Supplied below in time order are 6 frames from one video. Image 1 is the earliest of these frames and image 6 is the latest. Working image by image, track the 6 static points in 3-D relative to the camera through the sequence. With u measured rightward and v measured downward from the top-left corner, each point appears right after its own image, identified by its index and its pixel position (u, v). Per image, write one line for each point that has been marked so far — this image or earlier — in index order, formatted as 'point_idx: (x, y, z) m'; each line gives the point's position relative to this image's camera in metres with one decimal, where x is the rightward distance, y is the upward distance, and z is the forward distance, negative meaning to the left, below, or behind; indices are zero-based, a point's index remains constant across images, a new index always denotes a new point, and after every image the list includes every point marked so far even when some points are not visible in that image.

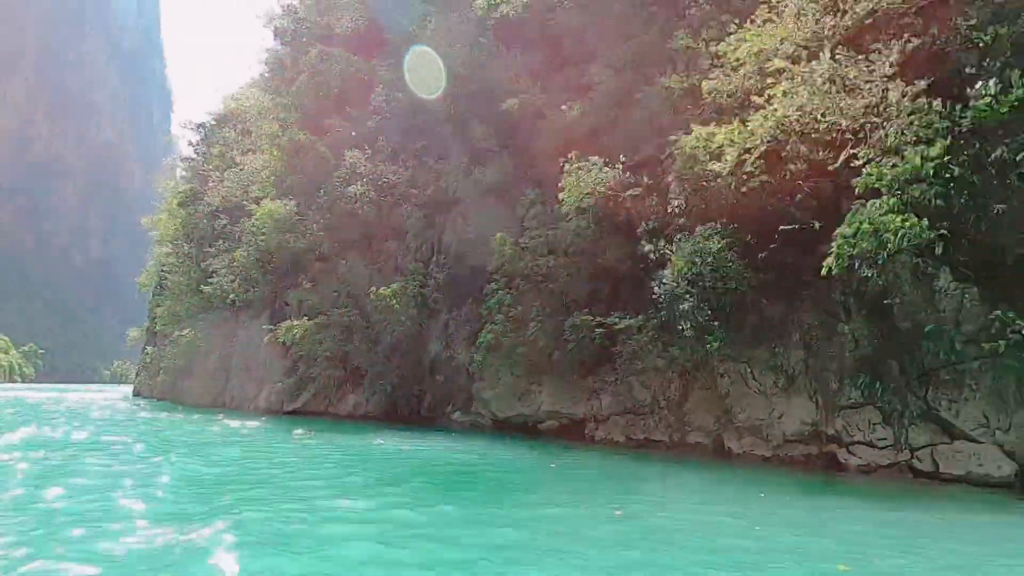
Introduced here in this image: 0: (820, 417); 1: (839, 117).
0: (+6.2, -2.6, +11.0) m
1: (+6.5, +3.3, +10.5) m
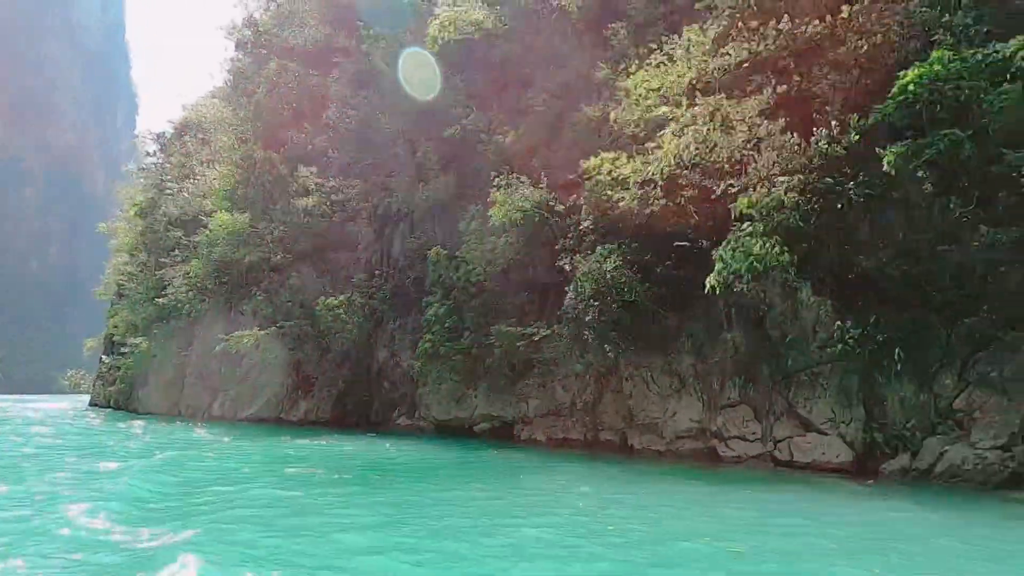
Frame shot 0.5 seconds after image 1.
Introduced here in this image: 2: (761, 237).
0: (+4.4, -2.9, +12.3) m
1: (+4.7, +3.0, +12.0) m
2: (+5.3, +1.1, +11.0) m
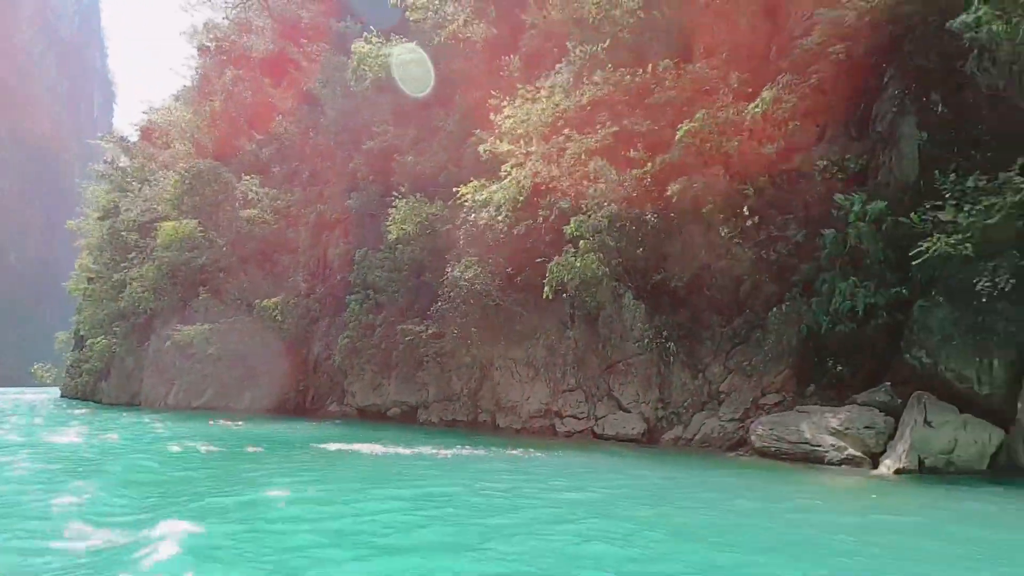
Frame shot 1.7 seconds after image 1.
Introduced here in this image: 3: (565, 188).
0: (+1.1, -3.0, +15.0) m
1: (+1.4, +2.9, +14.5) m
2: (+2.0, +0.9, +13.6) m
3: (+1.4, +2.6, +14.5) m
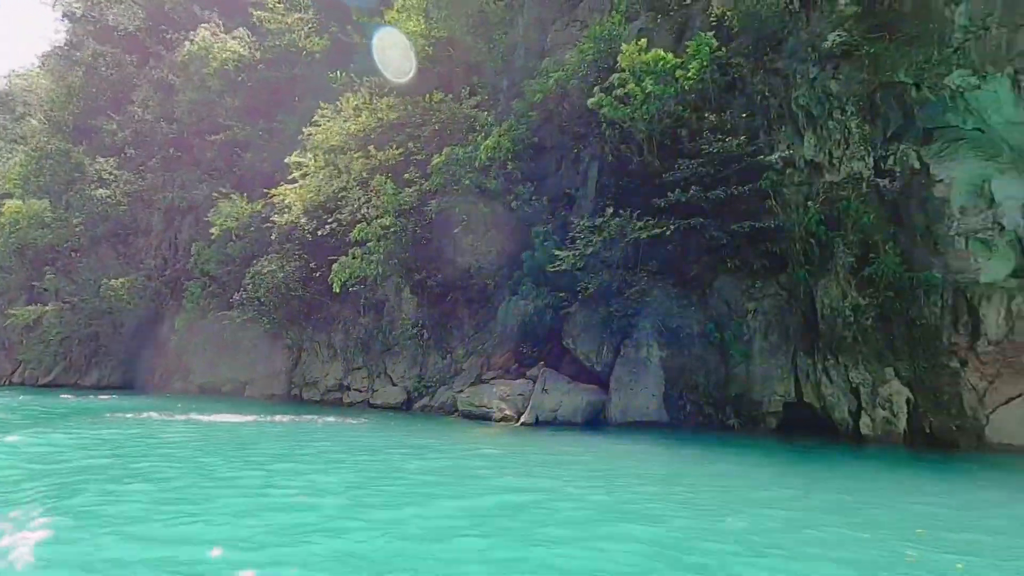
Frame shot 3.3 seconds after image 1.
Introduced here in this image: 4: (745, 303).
0: (-5.5, -2.8, +17.8) m
1: (-5.0, +3.1, +17.2) m
2: (-4.3, +1.0, +16.4) m
3: (-5.0, +2.8, +17.2) m
4: (+5.2, -0.3, +11.9) m
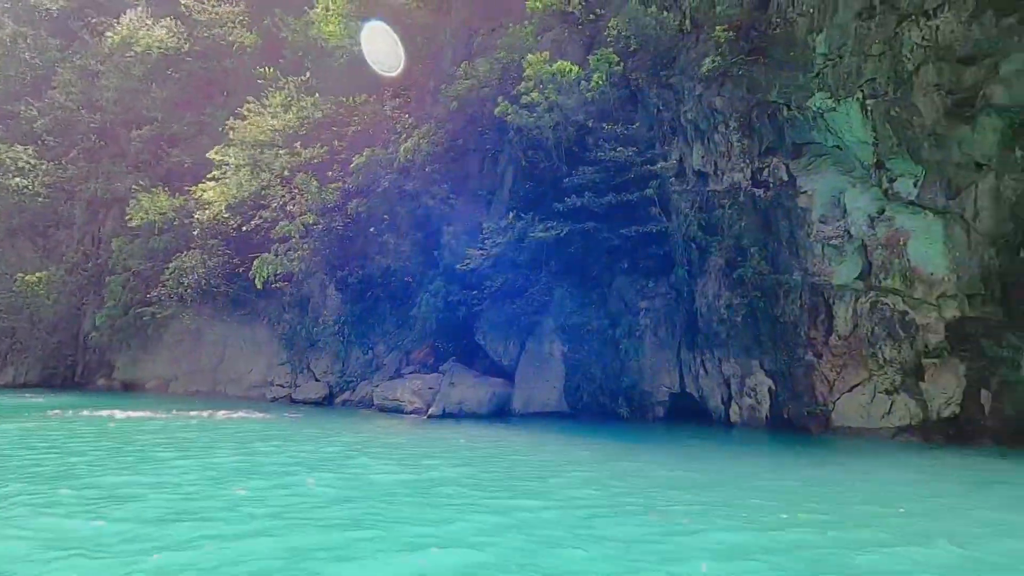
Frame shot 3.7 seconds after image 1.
0: (-8.1, -2.7, +17.9) m
1: (-7.5, +3.2, +17.3) m
2: (-6.8, +1.1, +16.6) m
3: (-7.4, +2.9, +17.3) m
4: (+3.0, -0.3, +12.8) m
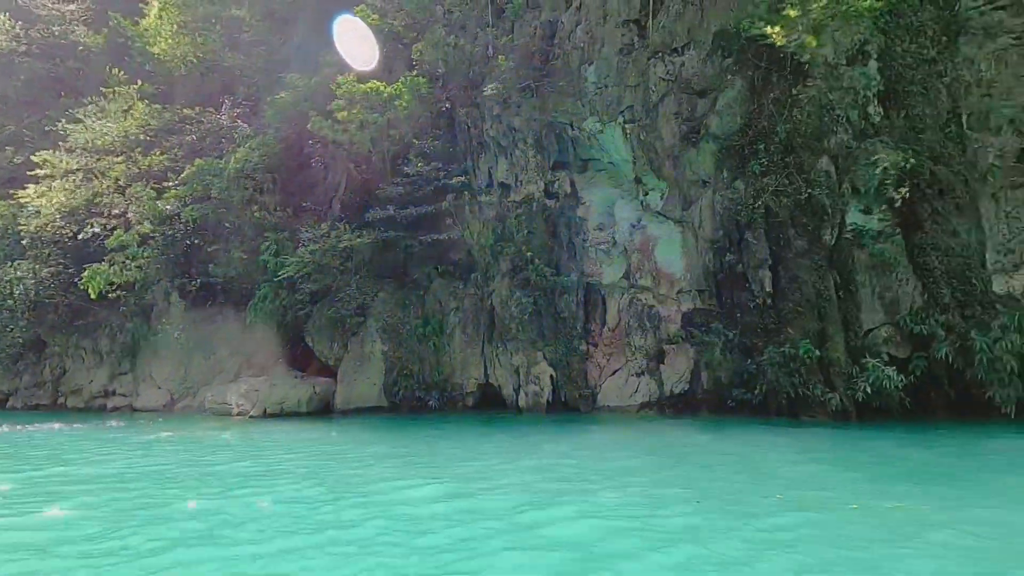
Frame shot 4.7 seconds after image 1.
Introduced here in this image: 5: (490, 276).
0: (-13.2, -3.0, +17.7) m
1: (-12.7, +2.9, +17.2) m
2: (-11.8, +0.8, +16.6) m
3: (-12.6, +2.6, +17.1) m
4: (-1.6, -0.4, +14.1) m
5: (-0.4, +0.3, +13.7) m
